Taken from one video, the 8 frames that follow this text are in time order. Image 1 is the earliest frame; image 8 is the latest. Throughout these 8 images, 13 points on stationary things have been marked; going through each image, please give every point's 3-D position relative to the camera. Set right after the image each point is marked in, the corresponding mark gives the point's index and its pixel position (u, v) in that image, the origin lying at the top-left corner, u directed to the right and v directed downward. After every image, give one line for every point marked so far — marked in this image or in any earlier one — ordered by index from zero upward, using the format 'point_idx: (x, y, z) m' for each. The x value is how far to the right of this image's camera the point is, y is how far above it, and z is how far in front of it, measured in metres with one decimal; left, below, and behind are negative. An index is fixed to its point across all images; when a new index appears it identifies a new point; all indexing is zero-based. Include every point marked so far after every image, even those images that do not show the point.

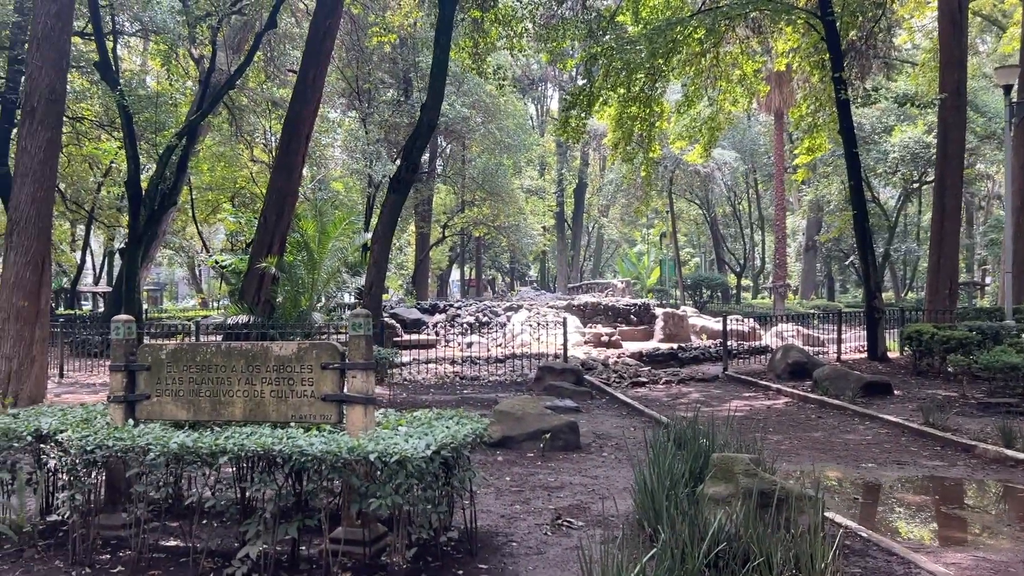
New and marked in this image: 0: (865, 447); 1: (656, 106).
0: (+3.5, -1.6, +8.5) m
1: (+3.1, +3.9, +18.1) m
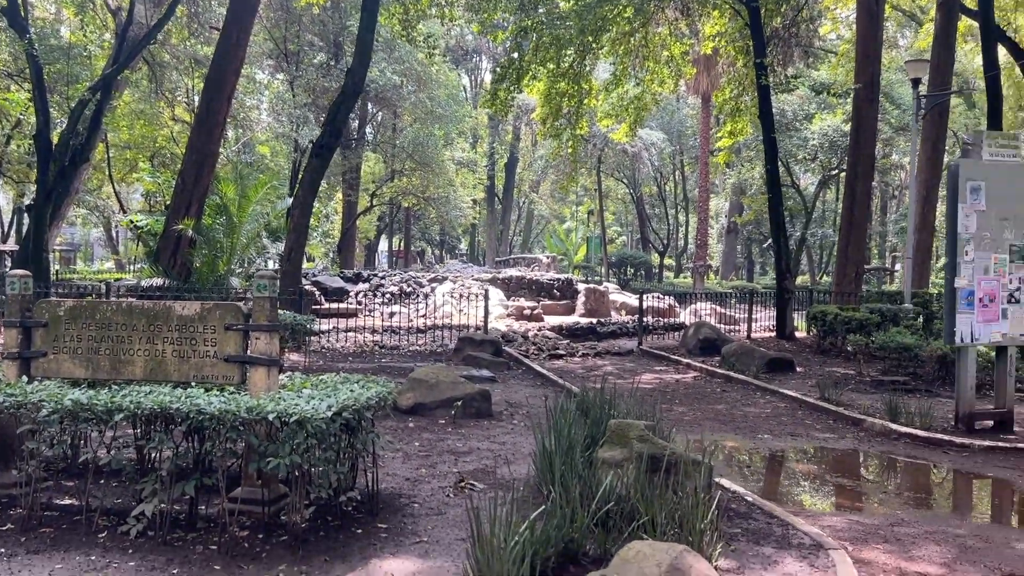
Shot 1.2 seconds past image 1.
0: (+2.6, -1.4, +8.9) m
1: (+1.6, +4.4, +18.3) m
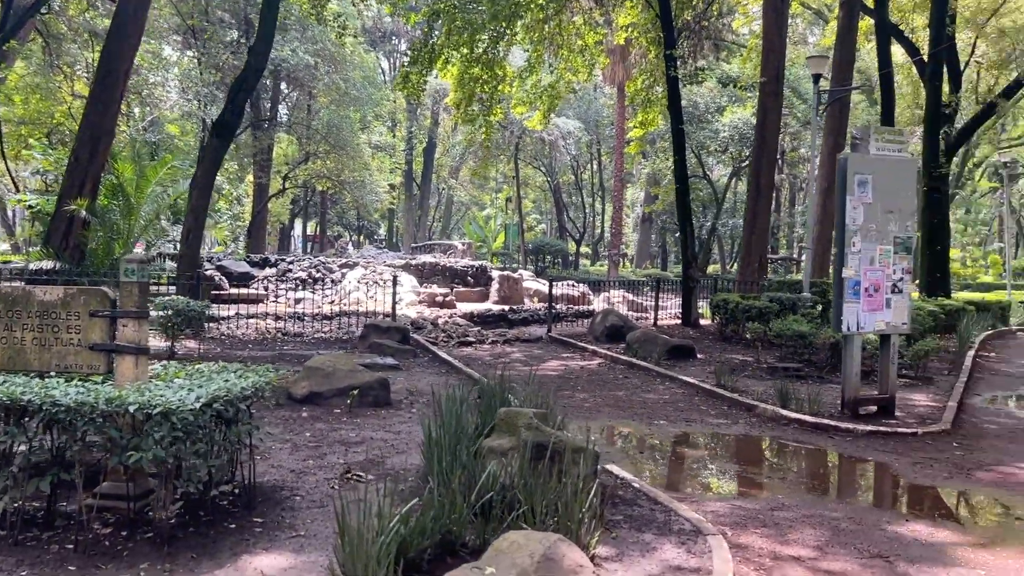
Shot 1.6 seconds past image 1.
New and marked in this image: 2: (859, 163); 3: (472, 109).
0: (+1.6, -1.3, +9.0) m
1: (-0.3, +4.7, +18.2) m
2: (+3.3, +1.2, +8.1) m
3: (-0.9, +4.0, +19.3) m
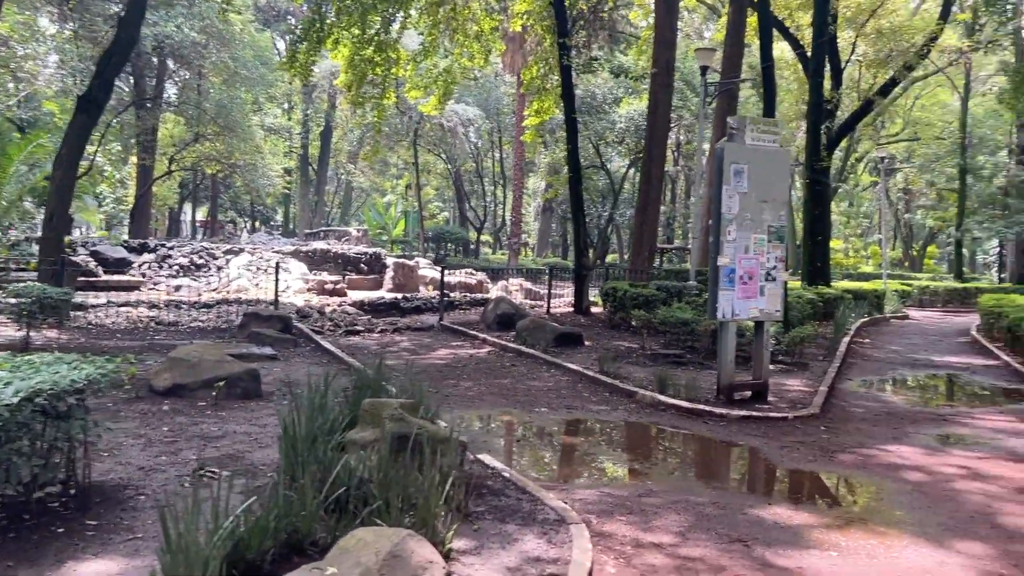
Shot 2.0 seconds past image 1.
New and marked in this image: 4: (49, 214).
0: (+0.3, -1.1, +9.0) m
1: (-2.5, +4.9, +17.8) m
2: (+2.2, +1.3, +8.2) m
3: (-3.3, +4.3, +18.8) m
4: (-6.4, +1.0, +11.9) m
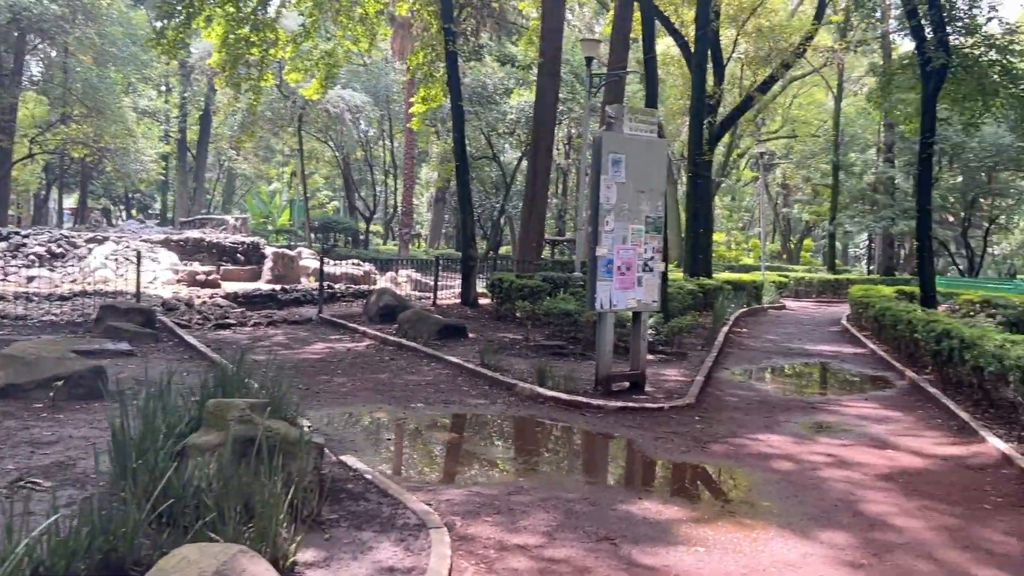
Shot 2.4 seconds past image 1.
0: (-0.9, -1.0, +8.7) m
1: (-4.8, +5.1, +17.0) m
2: (+1.0, +1.4, +8.1) m
3: (-5.7, +4.5, +18.0) m
4: (-8.0, +1.1, +10.7) m
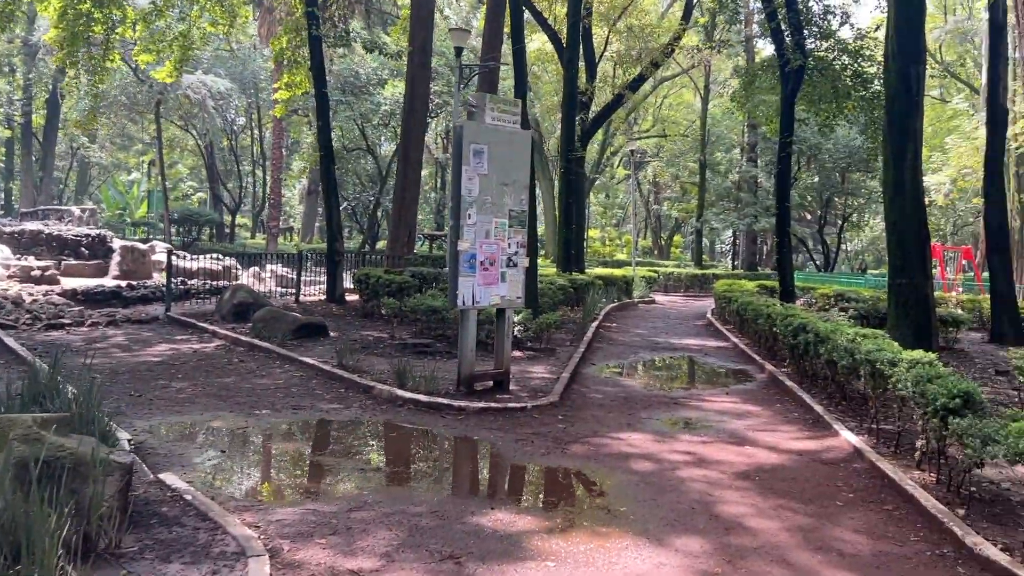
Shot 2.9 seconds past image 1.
0: (-2.3, -1.0, +8.1) m
1: (-7.3, +5.2, +15.7) m
2: (-0.3, +1.4, +7.8) m
3: (-8.3, +4.6, +16.6) m
4: (-9.6, +1.2, +9.0) m
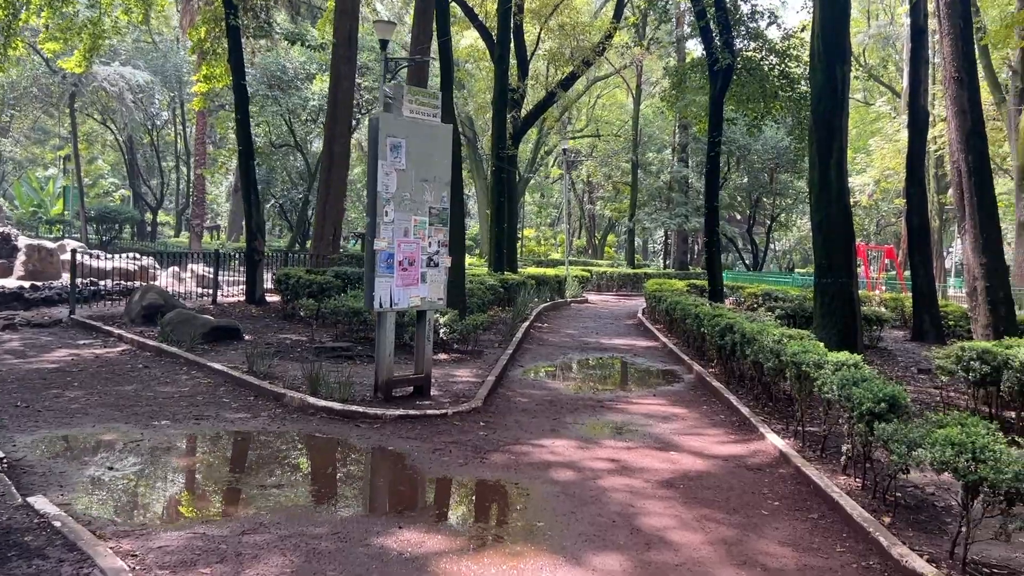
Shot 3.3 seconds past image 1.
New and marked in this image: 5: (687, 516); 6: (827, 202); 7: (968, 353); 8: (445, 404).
0: (-3.0, -1.0, +7.6) m
1: (-8.6, +5.2, +14.8) m
2: (-1.1, +1.4, +7.4) m
3: (-9.7, +4.6, +15.6) m
4: (-10.4, +1.1, +8.0) m
5: (+1.0, -1.3, +5.0) m
6: (+3.5, +1.0, +9.5) m
7: (+3.9, -0.6, +7.4) m
8: (-0.6, -1.1, +7.7) m
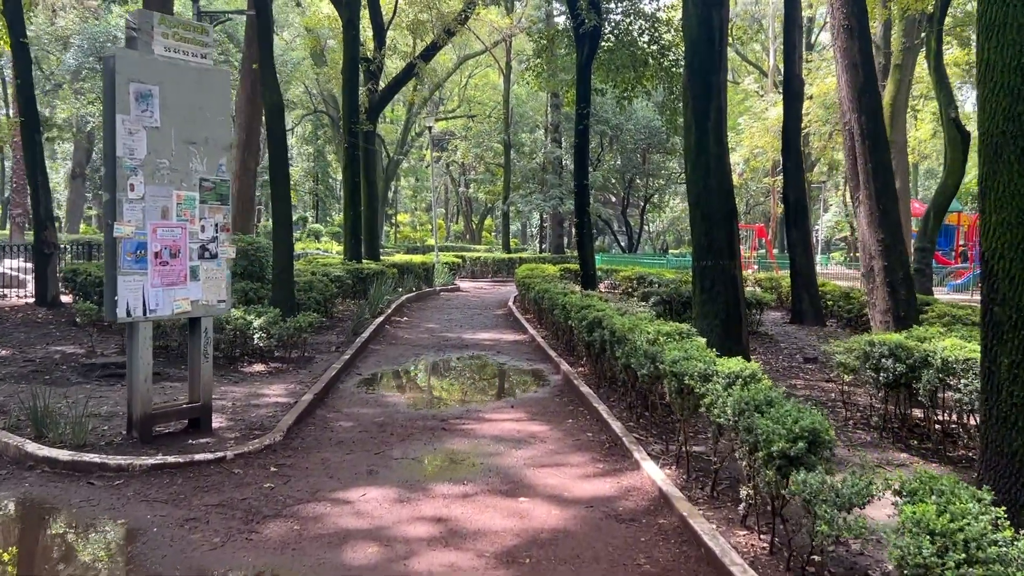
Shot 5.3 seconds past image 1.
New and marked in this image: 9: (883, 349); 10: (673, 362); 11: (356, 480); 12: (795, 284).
0: (-4.3, -1.1, +5.3) m
1: (-11.0, +5.0, +11.6) m
2: (-2.4, +1.4, +5.4) m
3: (-12.1, +4.4, +12.3) m
4: (-11.7, +0.9, +4.7) m
5: (+0.1, -1.3, +3.4) m
6: (+1.9, +1.1, +8.2) m
7: (+2.6, -0.4, +6.1) m
8: (-1.9, -1.1, +5.9) m
9: (+2.6, -0.4, +6.0) m
10: (+1.0, -0.4, +5.2) m
11: (-1.0, -1.2, +5.3) m
12: (+5.1, +0.1, +15.3) m
